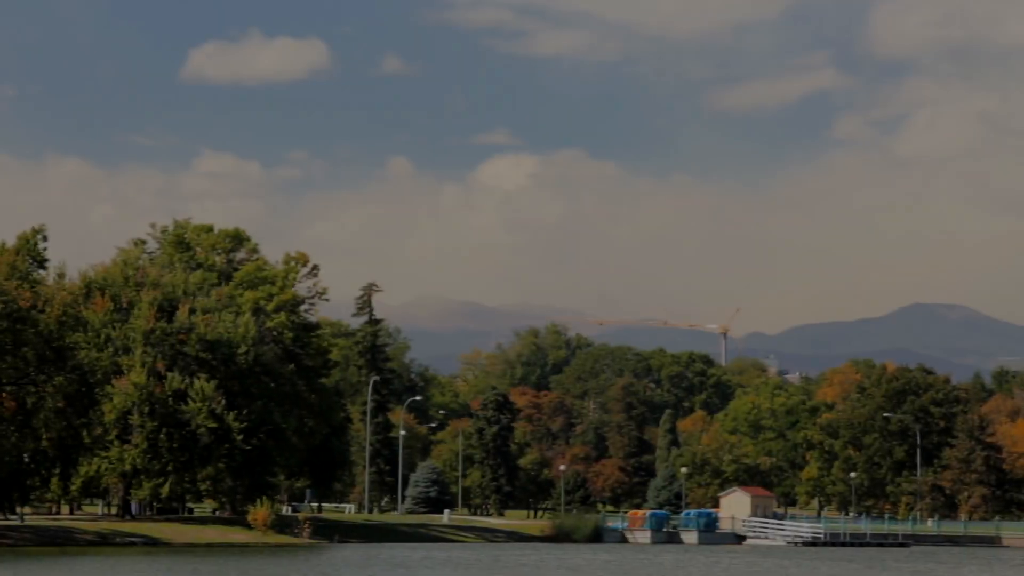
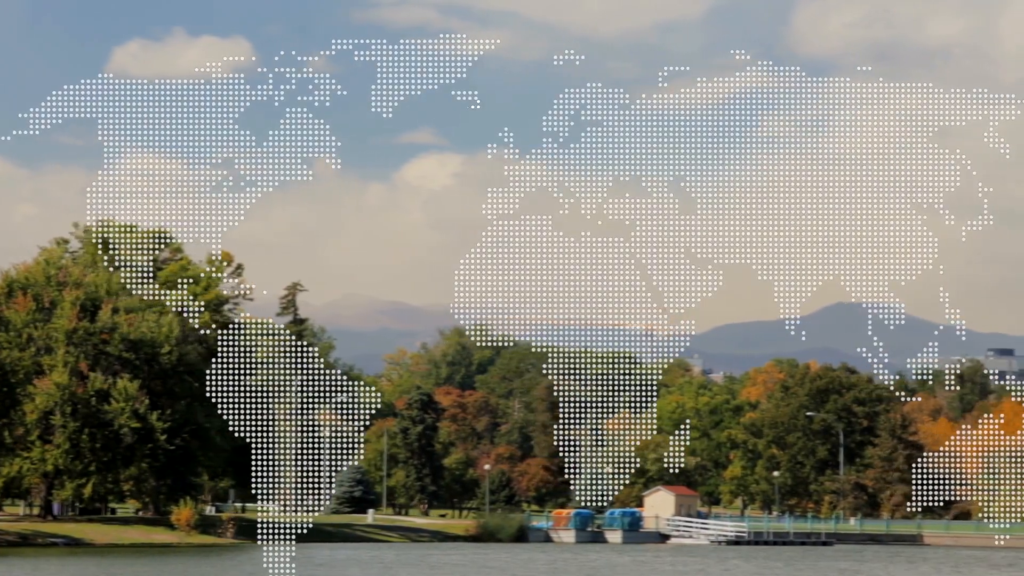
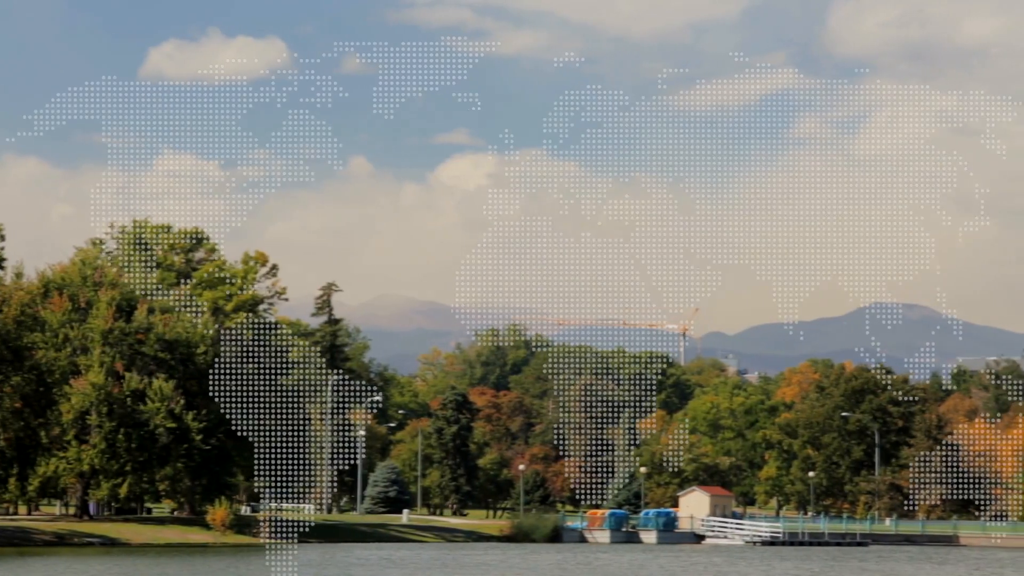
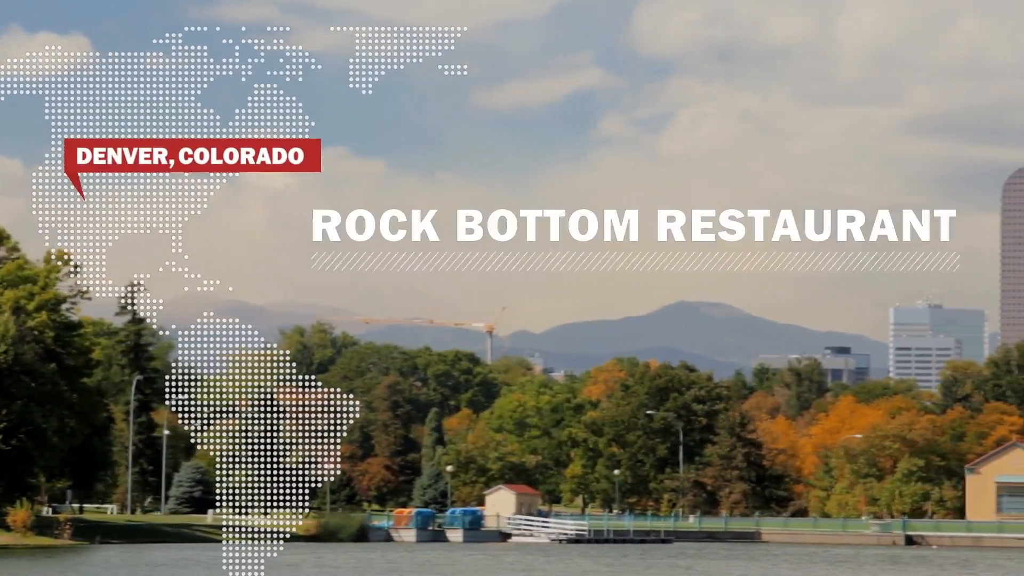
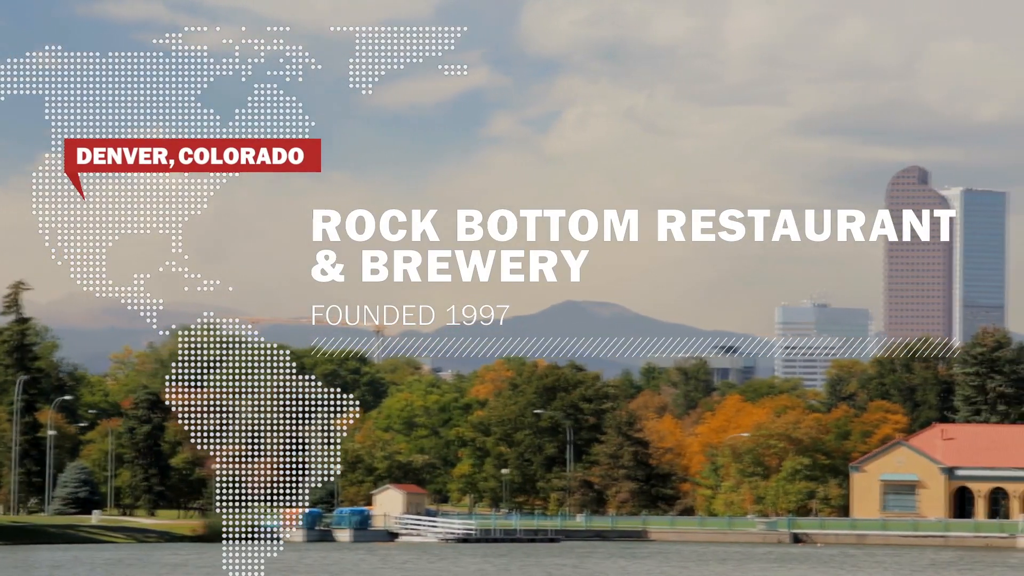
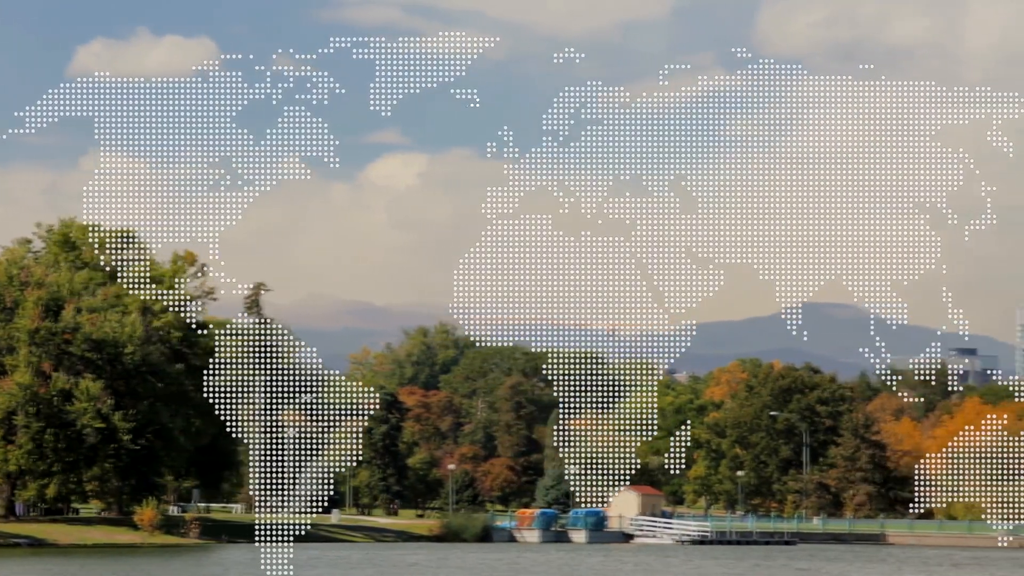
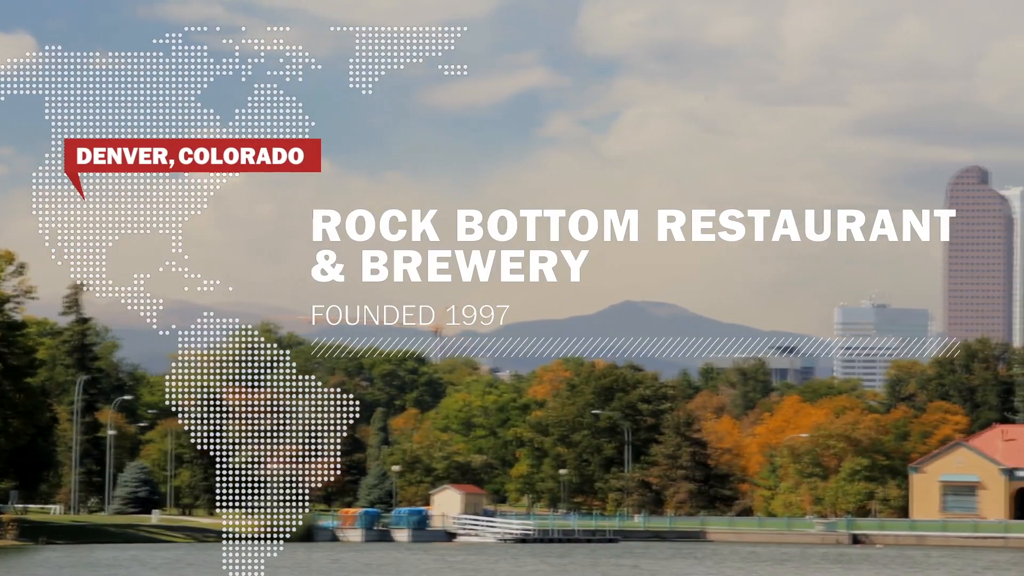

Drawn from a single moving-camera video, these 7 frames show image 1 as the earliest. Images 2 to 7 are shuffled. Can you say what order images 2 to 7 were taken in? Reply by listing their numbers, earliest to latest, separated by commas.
3, 2, 6, 4, 7, 5
